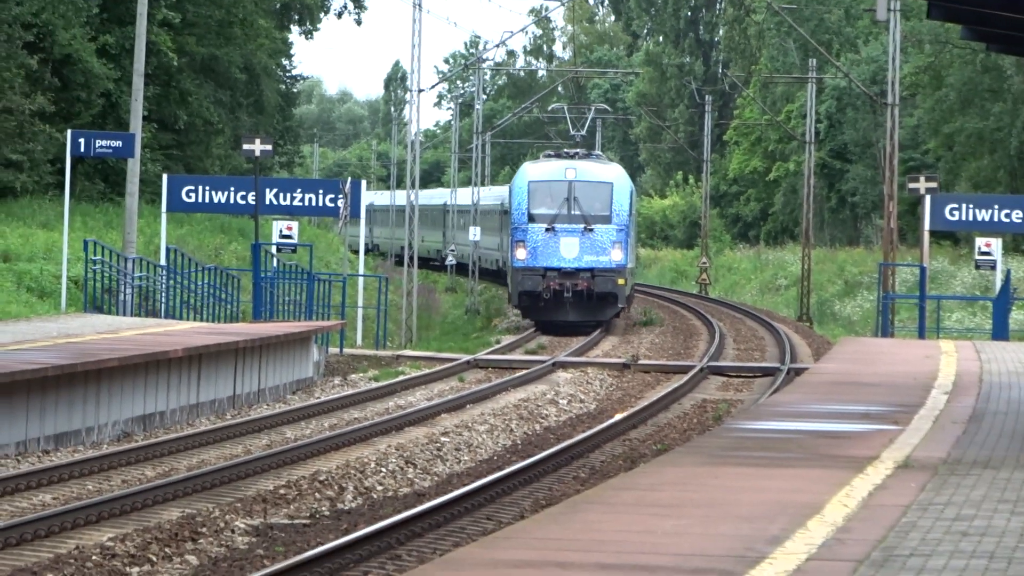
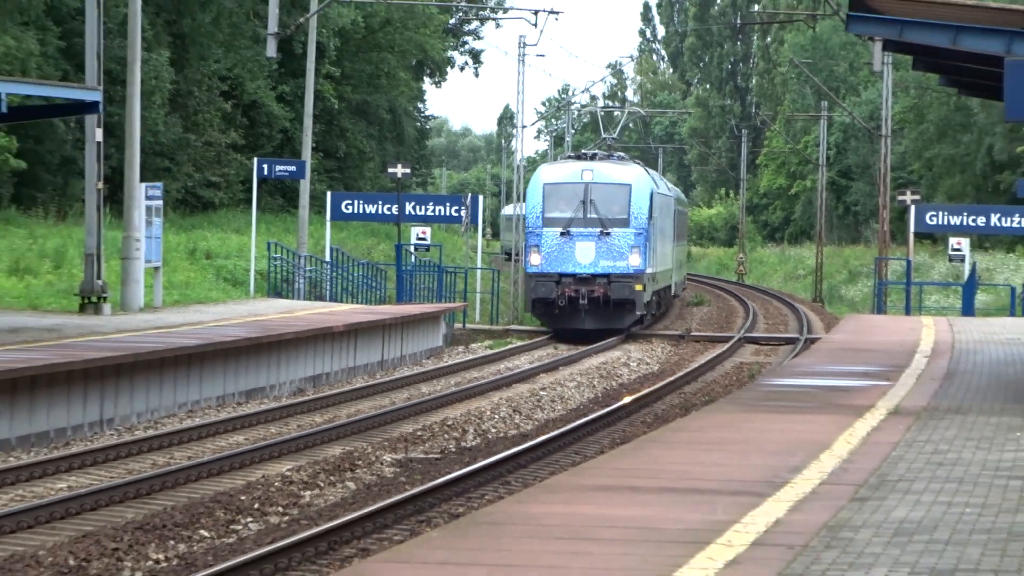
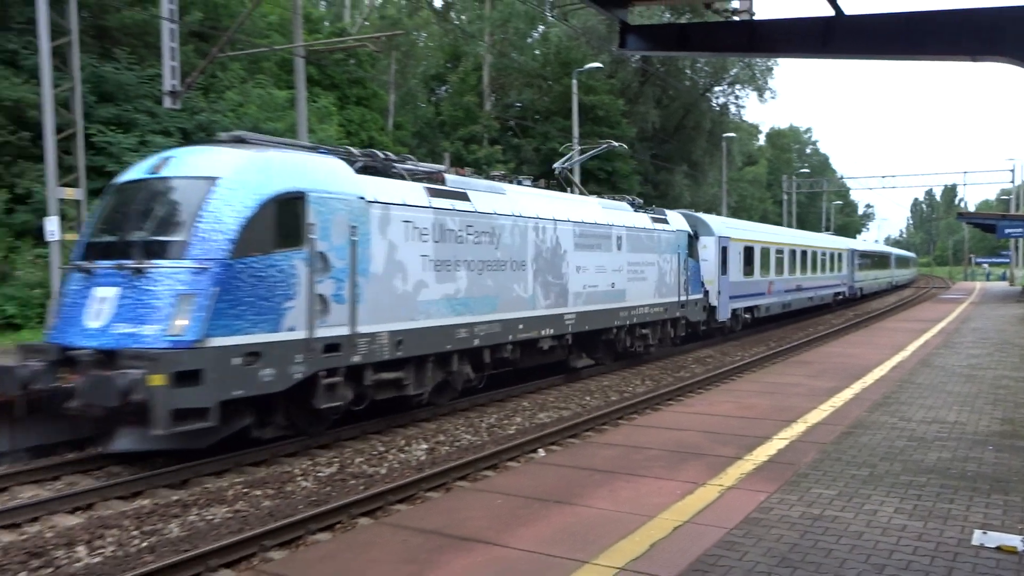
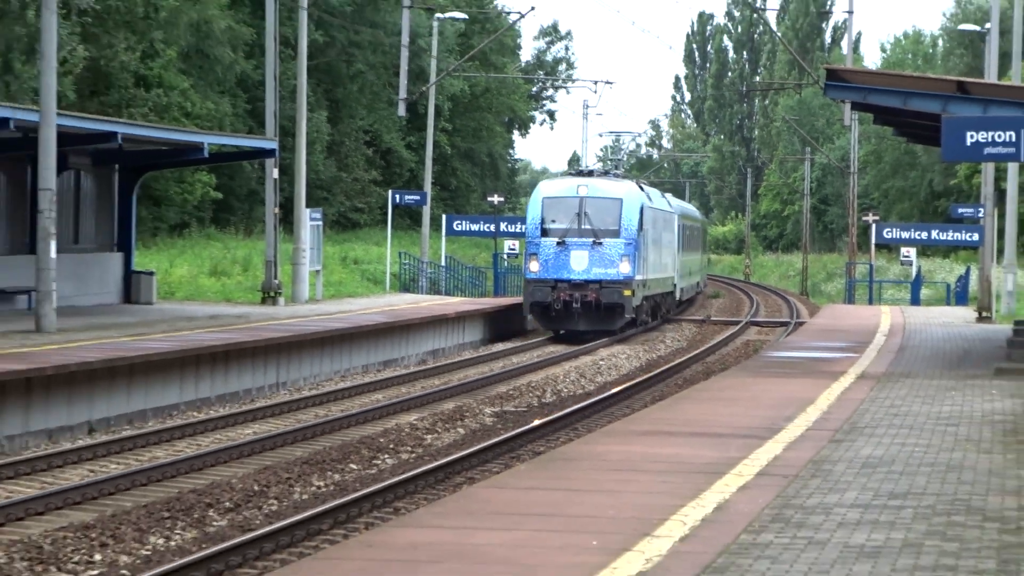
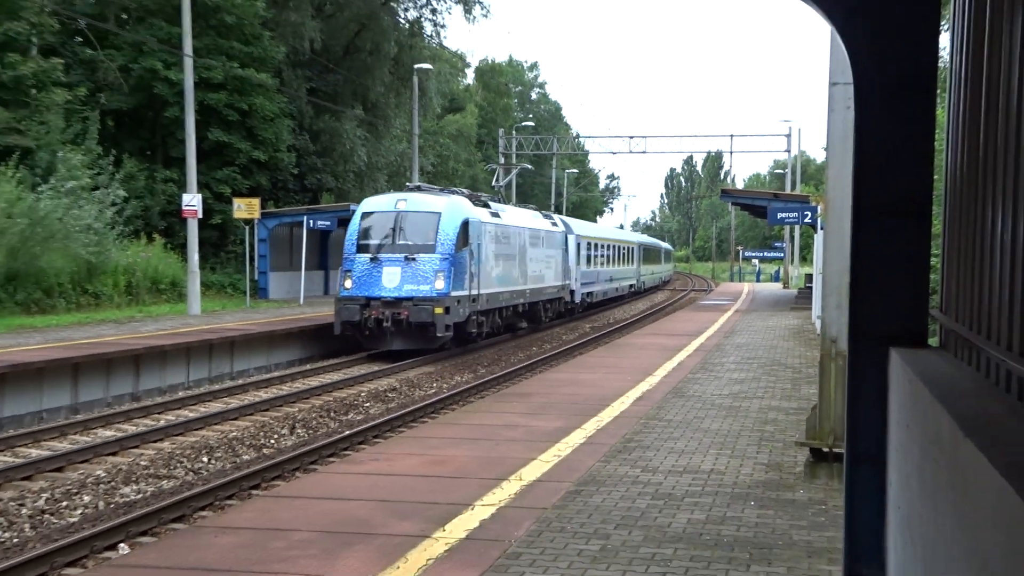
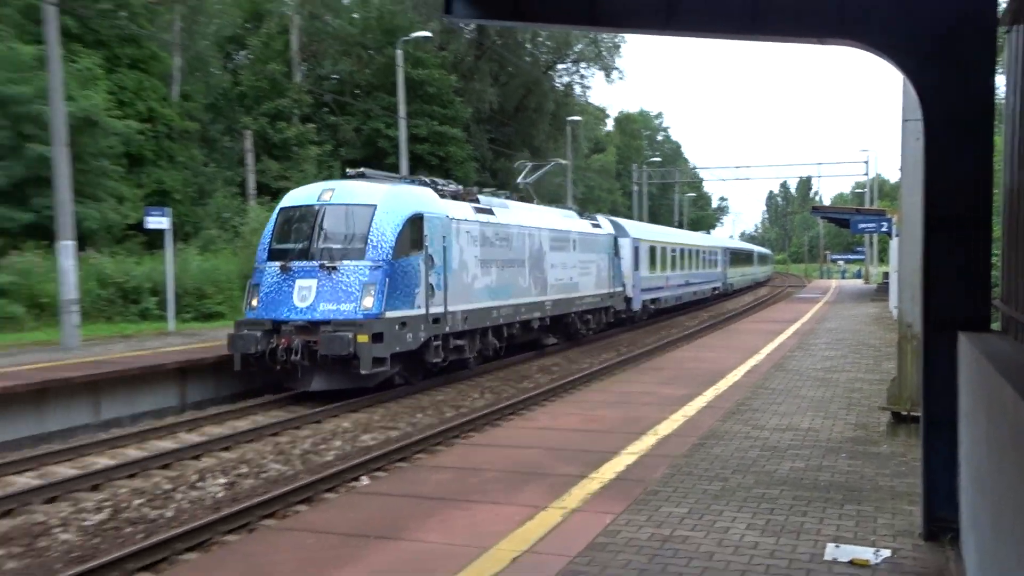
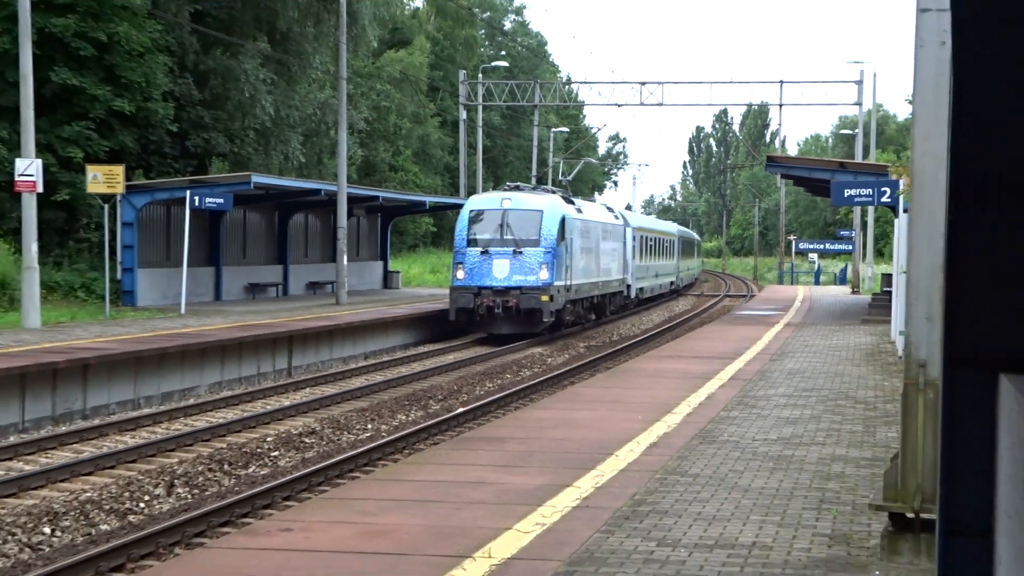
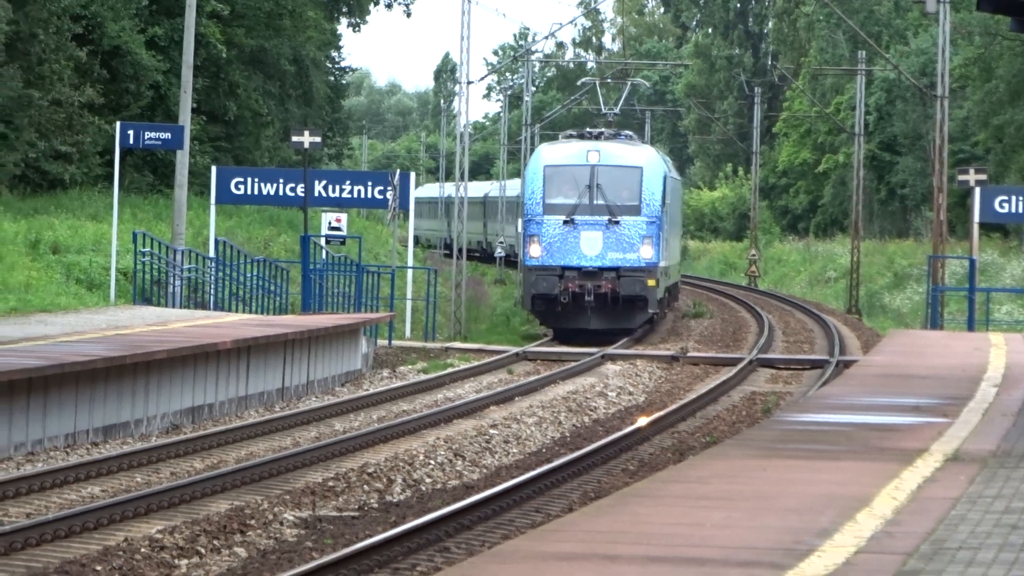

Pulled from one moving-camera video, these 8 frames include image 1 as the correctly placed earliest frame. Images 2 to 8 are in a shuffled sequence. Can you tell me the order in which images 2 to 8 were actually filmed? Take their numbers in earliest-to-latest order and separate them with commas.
8, 2, 4, 7, 5, 6, 3
